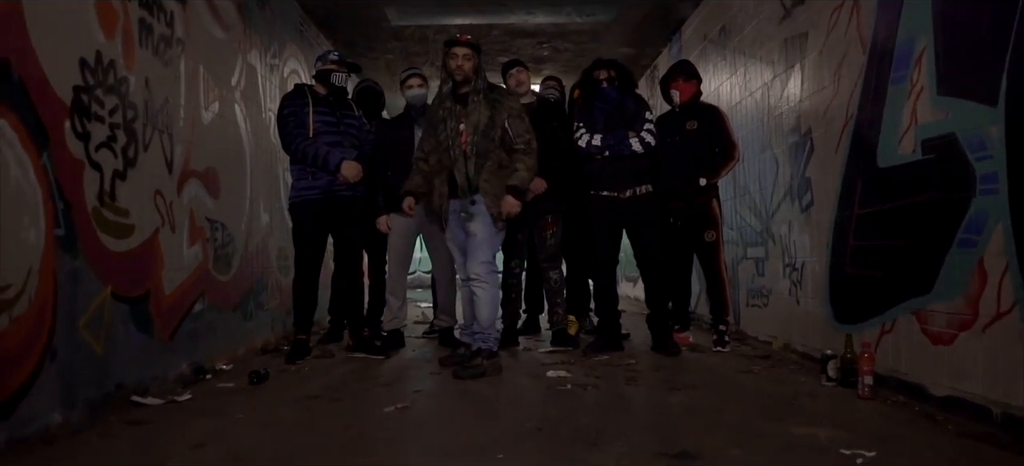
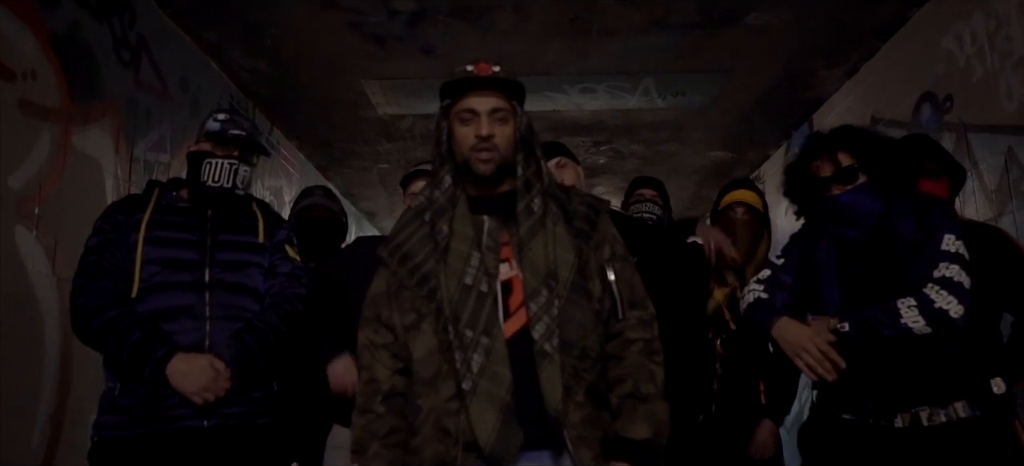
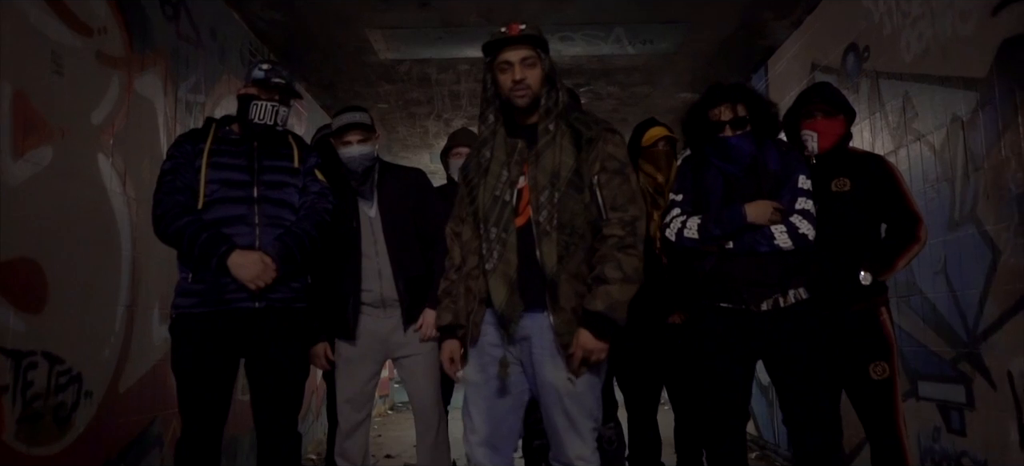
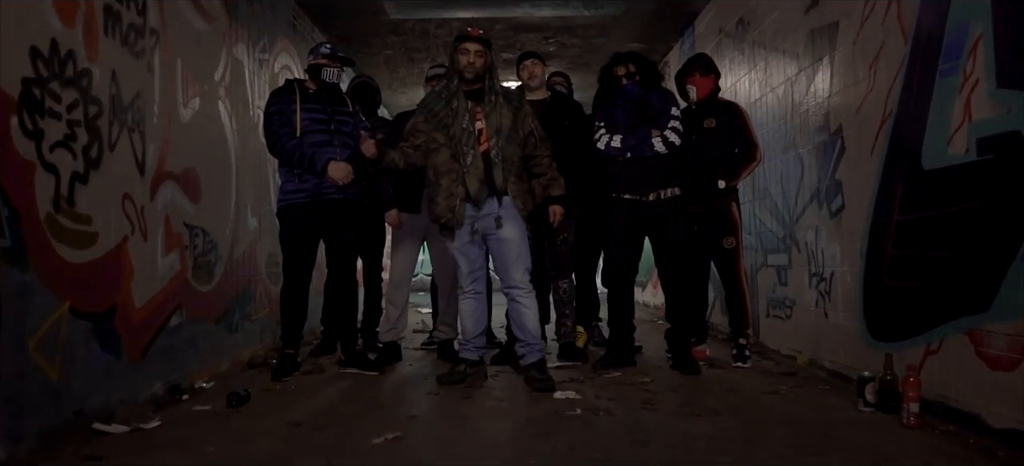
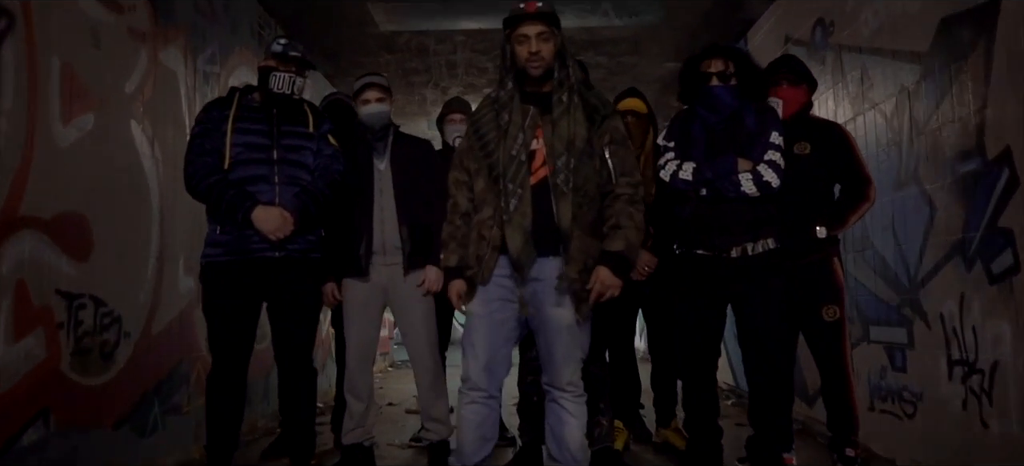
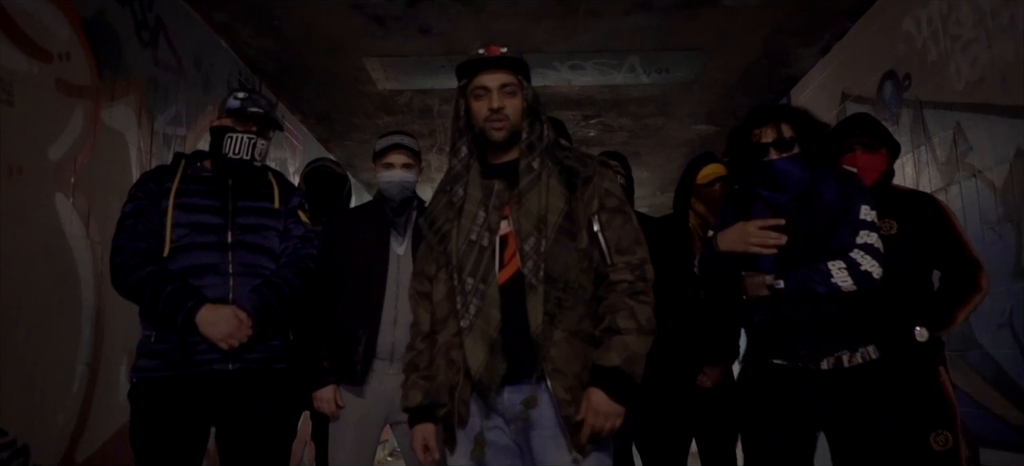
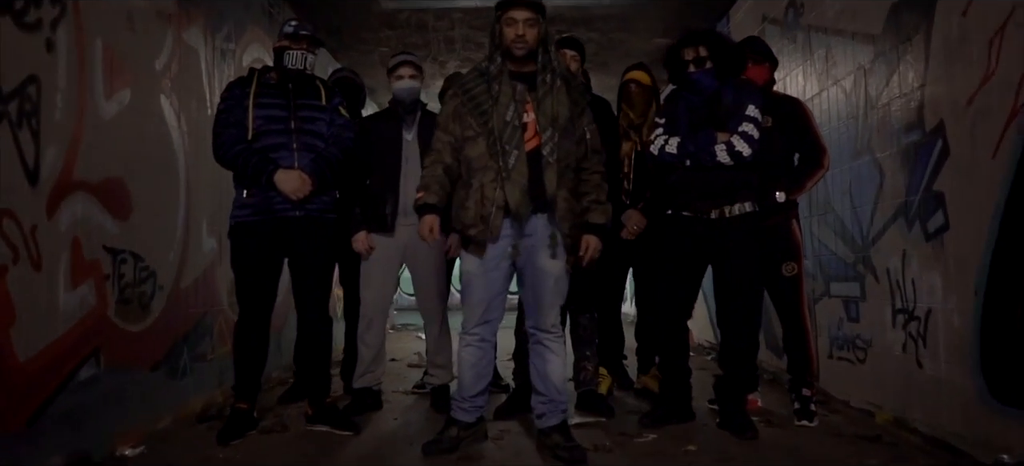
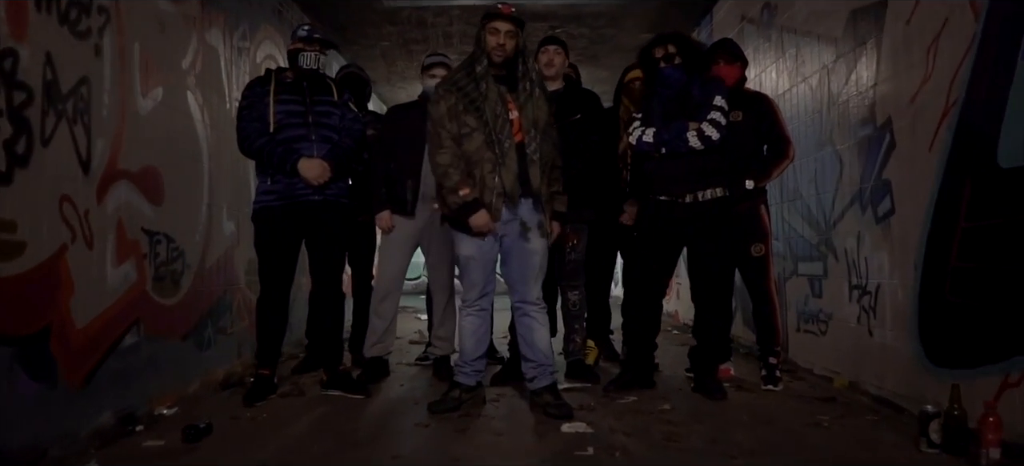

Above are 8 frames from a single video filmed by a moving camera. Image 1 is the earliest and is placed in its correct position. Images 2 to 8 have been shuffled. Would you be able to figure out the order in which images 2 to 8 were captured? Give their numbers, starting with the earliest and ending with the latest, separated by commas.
4, 8, 7, 5, 3, 6, 2
